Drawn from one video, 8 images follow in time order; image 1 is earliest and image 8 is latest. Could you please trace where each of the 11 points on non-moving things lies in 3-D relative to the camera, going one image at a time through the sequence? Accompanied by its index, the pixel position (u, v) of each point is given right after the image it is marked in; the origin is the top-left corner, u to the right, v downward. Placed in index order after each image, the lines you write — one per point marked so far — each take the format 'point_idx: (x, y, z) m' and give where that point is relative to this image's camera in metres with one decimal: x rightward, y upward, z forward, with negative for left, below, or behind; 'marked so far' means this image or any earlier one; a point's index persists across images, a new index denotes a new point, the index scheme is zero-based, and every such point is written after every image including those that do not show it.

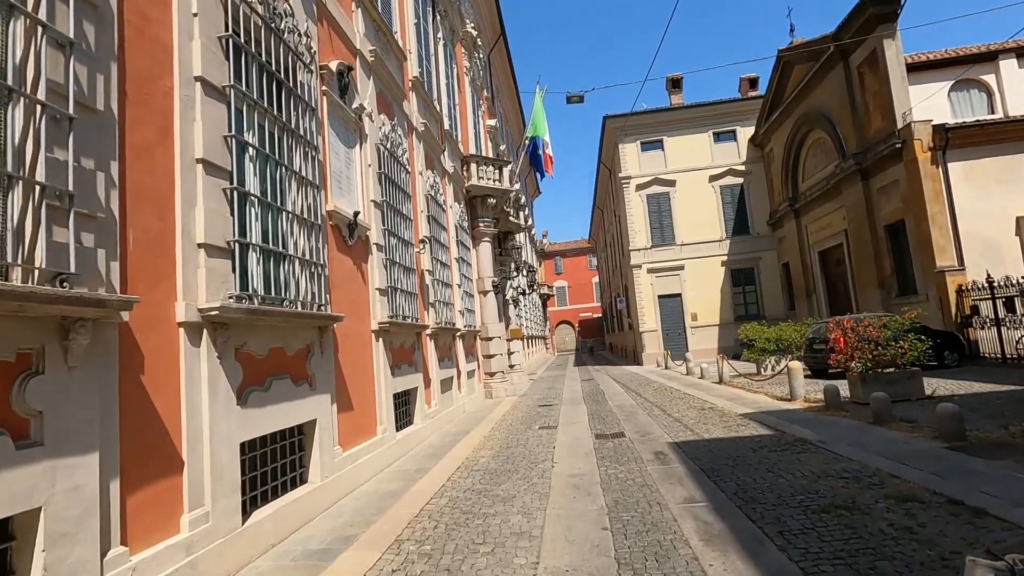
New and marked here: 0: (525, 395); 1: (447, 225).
0: (+0.4, -3.3, +16.4) m
1: (-1.6, +1.6, +13.1) m
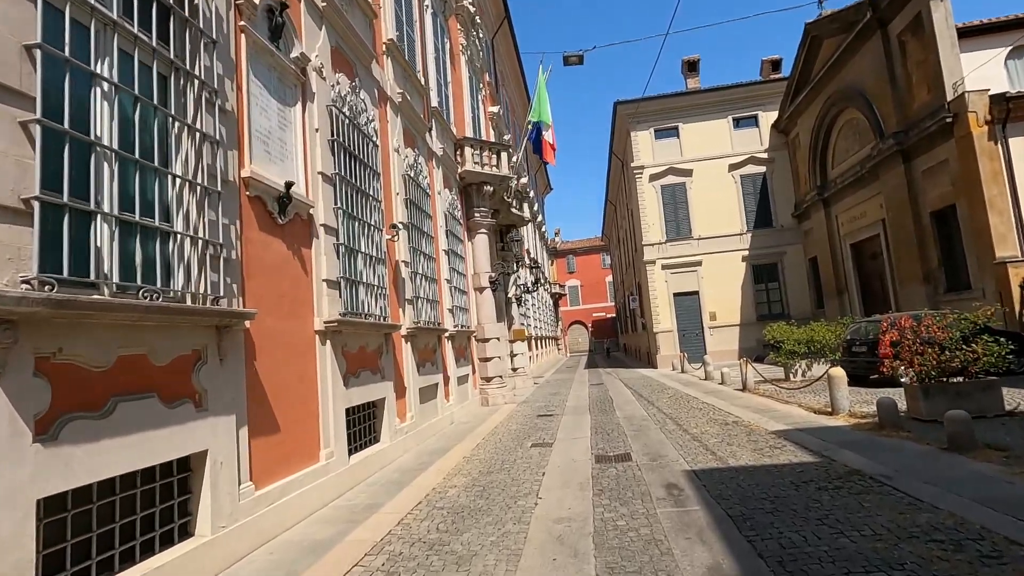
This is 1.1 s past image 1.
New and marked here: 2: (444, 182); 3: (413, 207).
0: (+0.4, -3.2, +14.9) m
1: (-1.7, +1.7, +11.7) m
2: (-1.6, +2.6, +12.8) m
3: (-1.9, +1.6, +10.2) m
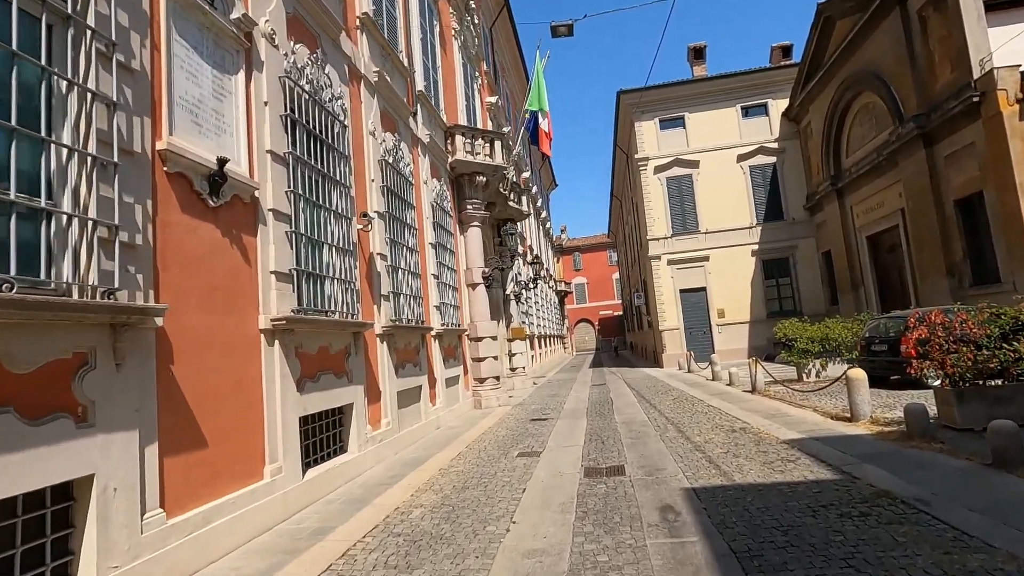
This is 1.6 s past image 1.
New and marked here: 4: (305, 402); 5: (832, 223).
0: (+0.2, -3.1, +14.1) m
1: (-1.9, +1.7, +10.9) m
2: (-1.8, +2.6, +12.1) m
3: (-2.1, +1.6, +9.5) m
4: (-2.3, -1.3, +6.0) m
5: (+11.8, +2.4, +19.7) m
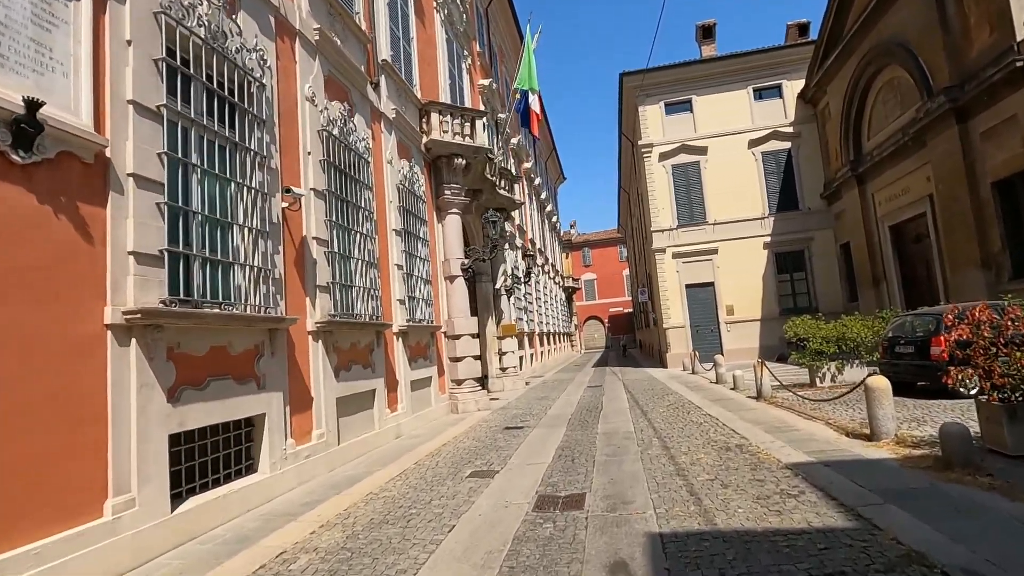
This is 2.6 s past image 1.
0: (-0.2, -2.9, +12.9) m
1: (-2.5, +1.9, +9.7) m
2: (-2.3, +2.8, +10.9) m
3: (-2.7, +1.8, +8.3) m
4: (-3.0, -1.1, +4.8) m
5: (+11.5, +2.6, +18.2) m
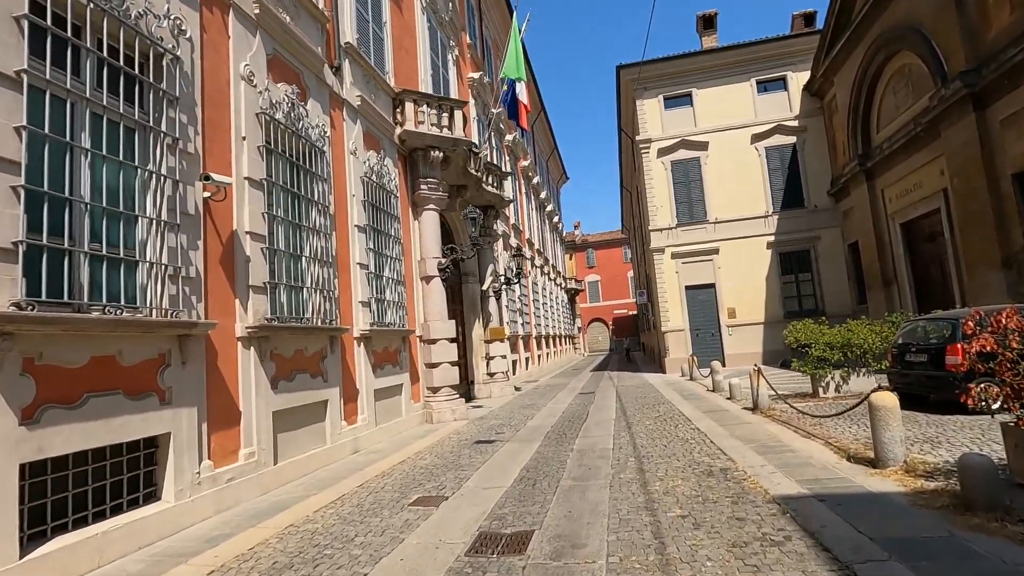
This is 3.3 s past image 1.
0: (-0.6, -2.9, +12.1) m
1: (-3.0, +1.9, +8.9) m
2: (-2.8, +2.8, +10.1) m
3: (-3.2, +1.8, +7.5) m
4: (-3.6, -1.1, +4.1) m
5: (+11.2, +2.5, +17.2) m
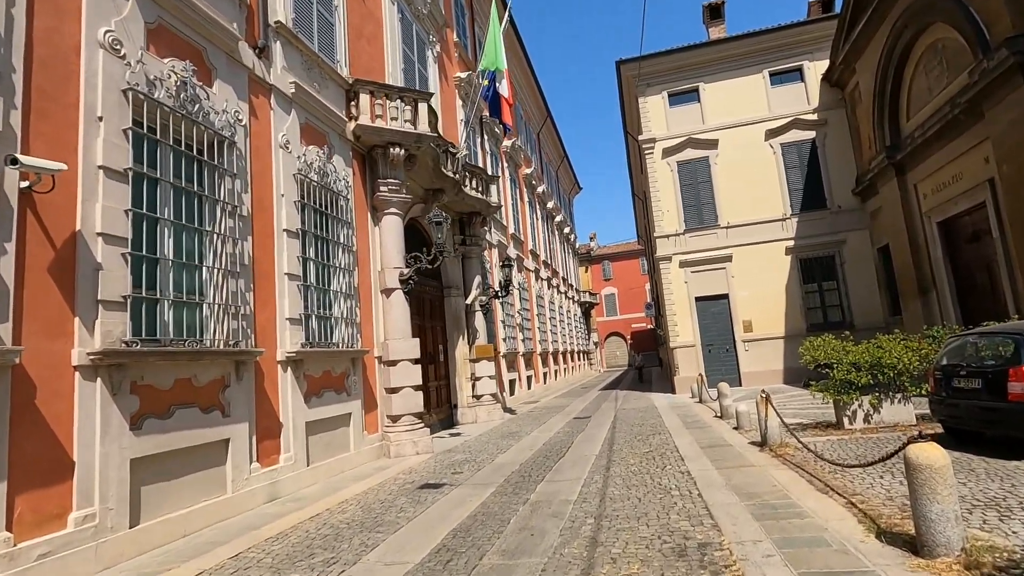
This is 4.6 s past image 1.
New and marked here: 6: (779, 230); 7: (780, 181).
0: (-1.2, -3.2, +10.5) m
1: (-3.7, +1.7, +7.6) m
2: (-3.5, +2.5, +8.8) m
3: (-4.0, +1.6, +6.2) m
4: (-4.4, -1.2, +2.7) m
5: (+10.8, +2.3, +15.3) m
6: (+8.9, +1.9, +17.9) m
7: (+9.1, +3.6, +18.1) m
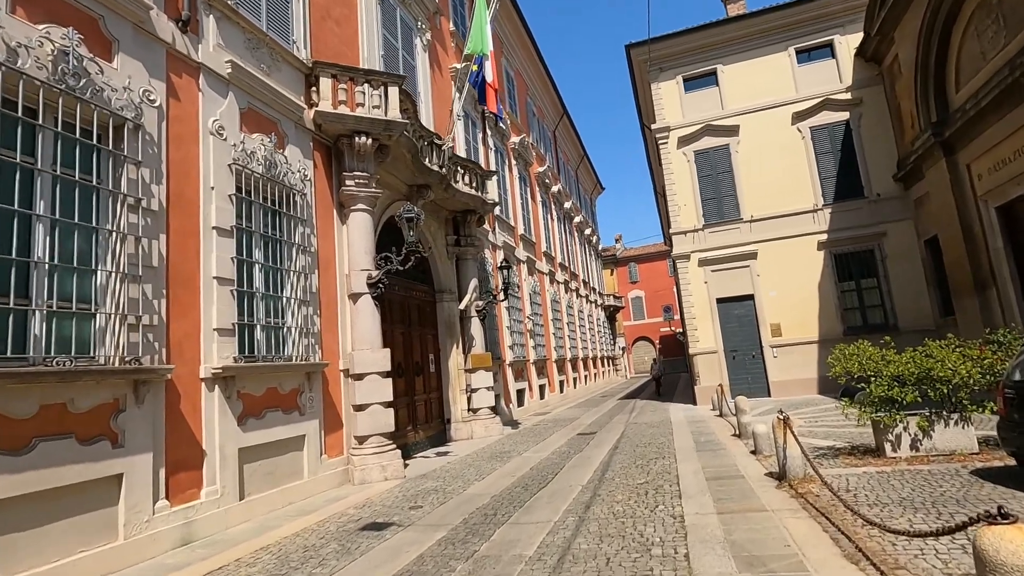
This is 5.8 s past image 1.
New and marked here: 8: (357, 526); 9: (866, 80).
0: (-1.5, -3.2, +9.3) m
1: (-4.2, +1.6, +6.6) m
2: (-3.9, +2.5, +7.8) m
3: (-4.6, +1.5, +5.3) m
4: (-5.2, -1.3, +1.7) m
5: (+10.7, +2.3, +13.4) m
6: (+9.0, +2.0, +16.1) m
7: (+9.1, +3.7, +16.4) m
8: (-1.9, -2.9, +6.4) m
9: (+10.7, +6.3, +16.2) m
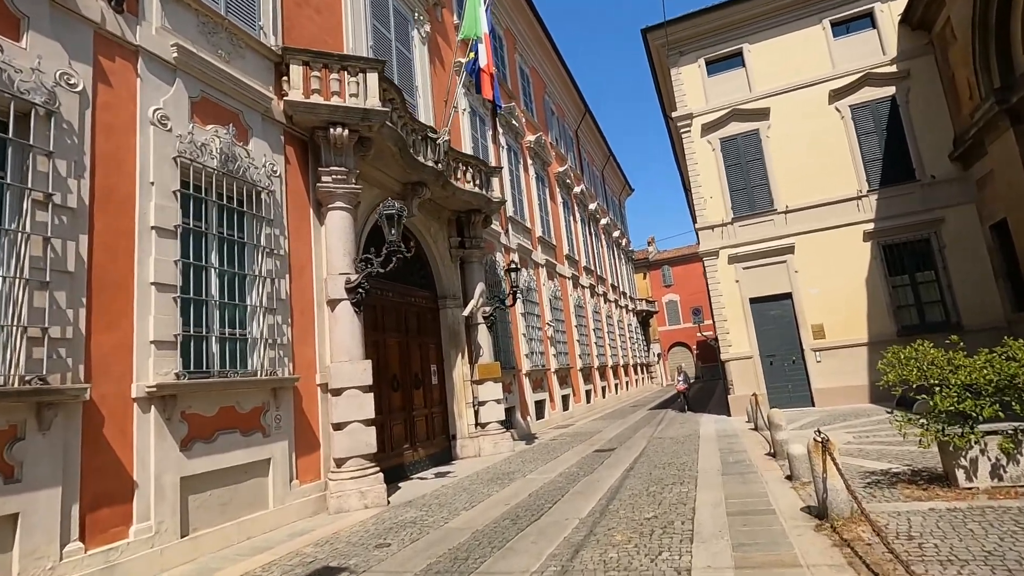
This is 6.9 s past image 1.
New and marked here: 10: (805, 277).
0: (-1.5, -3.3, +8.3) m
1: (-4.5, +1.5, +5.9) m
2: (-4.2, +2.4, +7.1) m
3: (-5.0, +1.4, +4.5) m
4: (-5.8, -1.3, +1.0) m
5: (+10.7, +2.5, +11.7) m
6: (+9.3, +2.1, +14.5) m
7: (+9.4, +3.8, +14.8) m
8: (-2.1, -2.9, +5.5) m
9: (+10.9, +6.4, +14.5) m
10: (+8.0, +0.3, +14.7) m
